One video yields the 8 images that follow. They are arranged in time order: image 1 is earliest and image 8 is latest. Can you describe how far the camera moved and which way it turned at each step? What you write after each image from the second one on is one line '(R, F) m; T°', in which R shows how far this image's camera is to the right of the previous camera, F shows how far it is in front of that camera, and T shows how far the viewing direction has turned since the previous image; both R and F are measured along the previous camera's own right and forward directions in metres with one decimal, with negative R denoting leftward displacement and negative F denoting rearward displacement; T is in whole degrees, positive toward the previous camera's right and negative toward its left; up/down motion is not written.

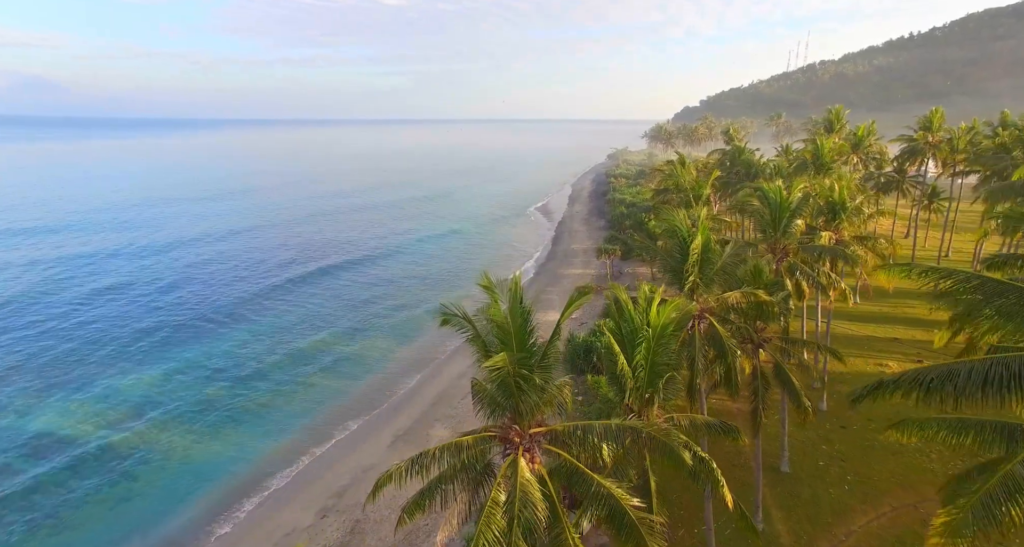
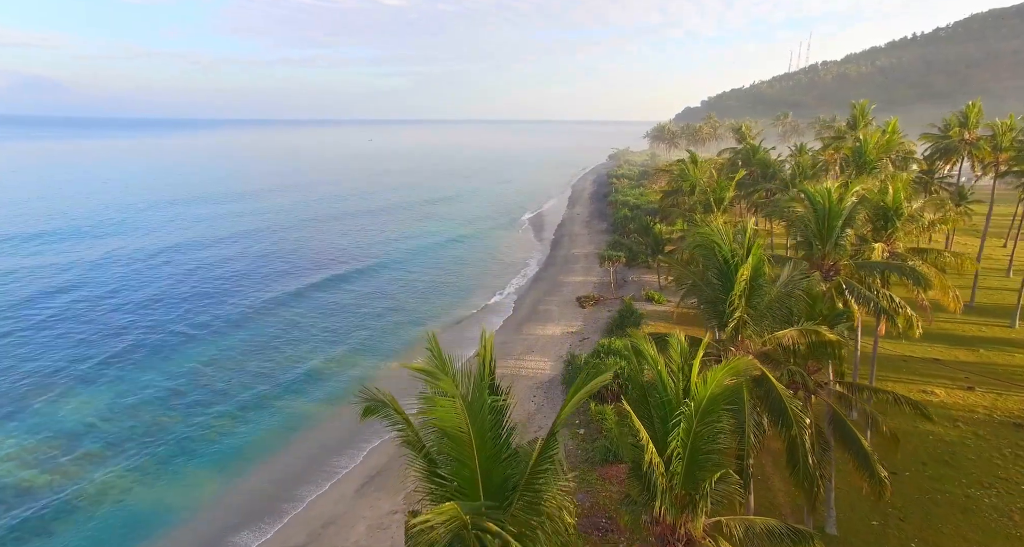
(+0.3, +3.5) m; 0°
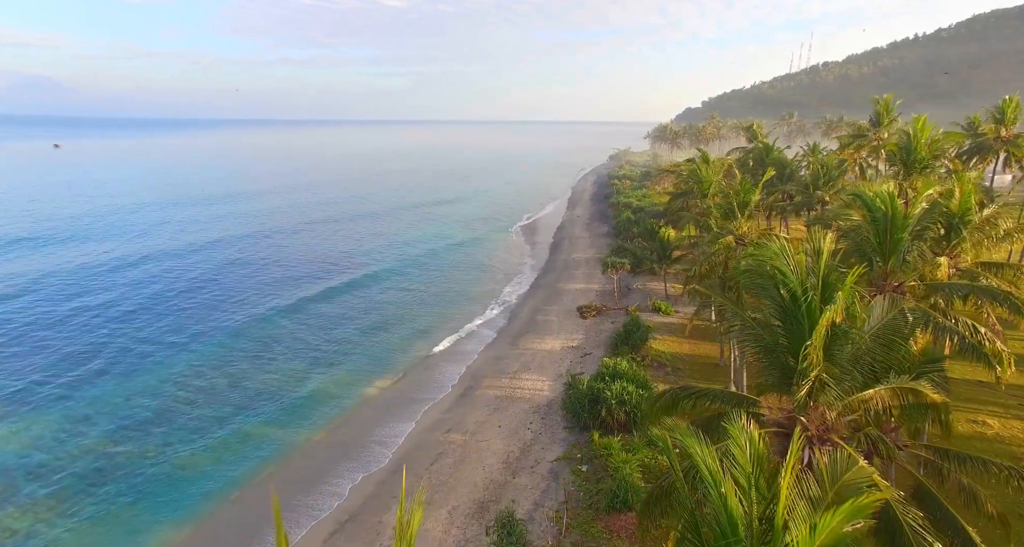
(+0.3, +2.9) m; 0°
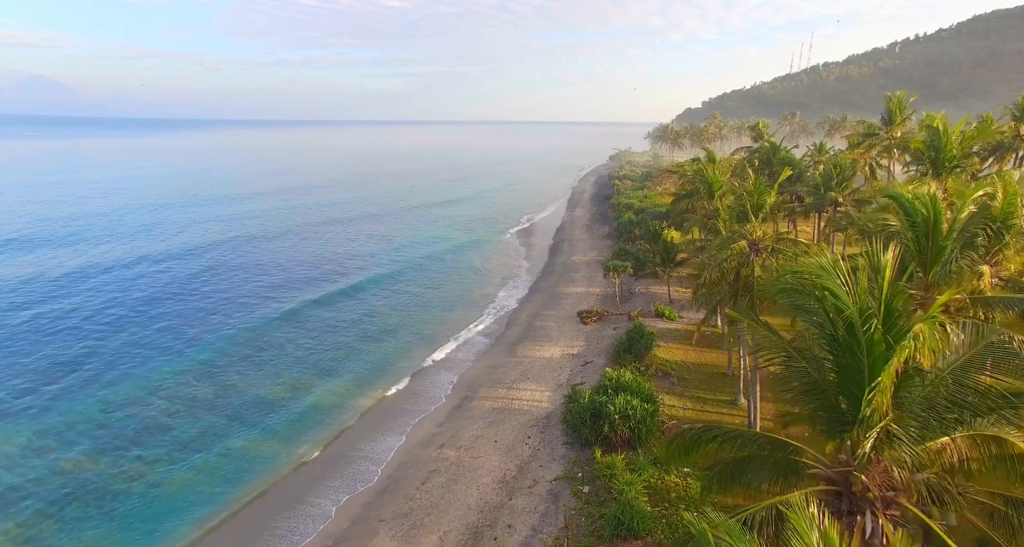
(+0.1, +1.4) m; 0°
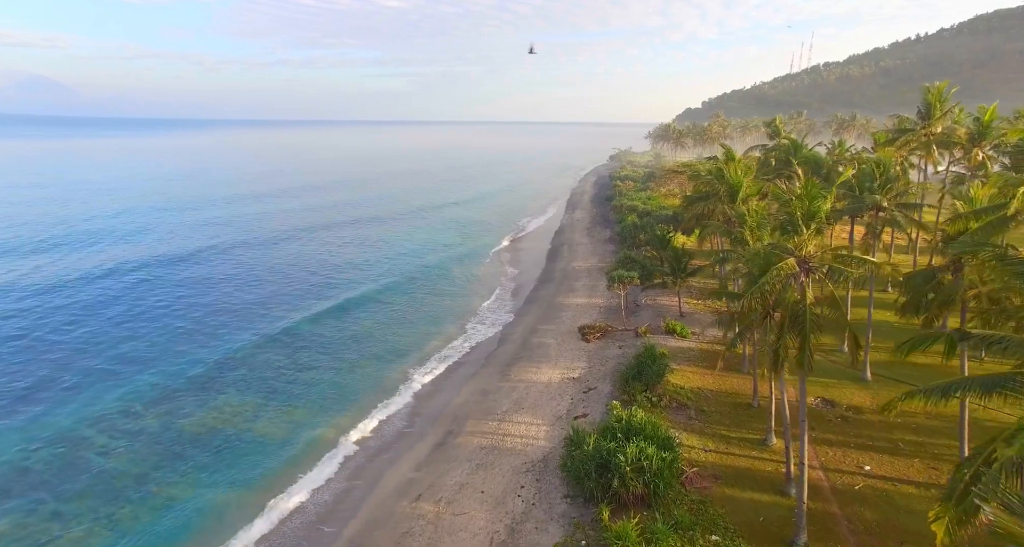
(+0.3, +3.7) m; 0°
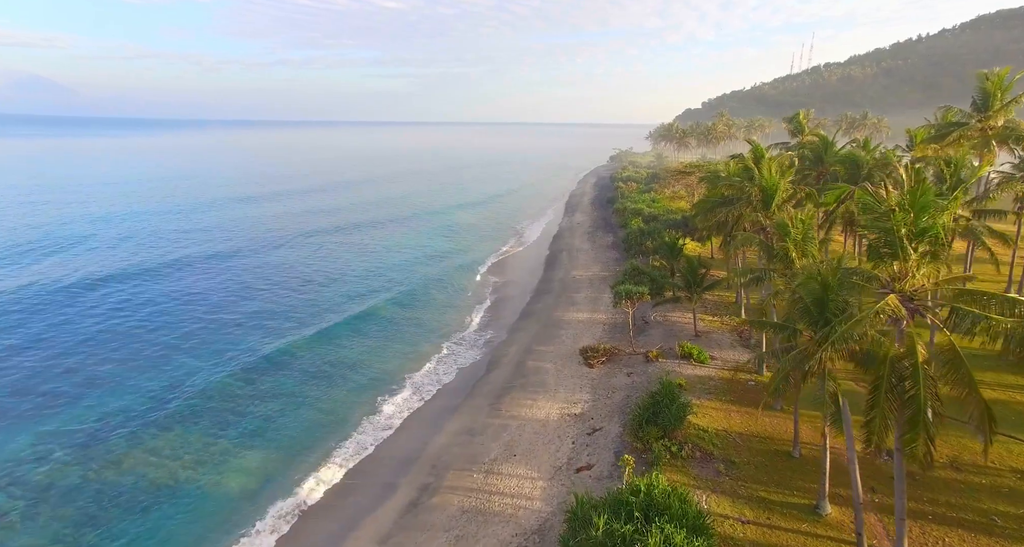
(+0.3, +4.2) m; 0°
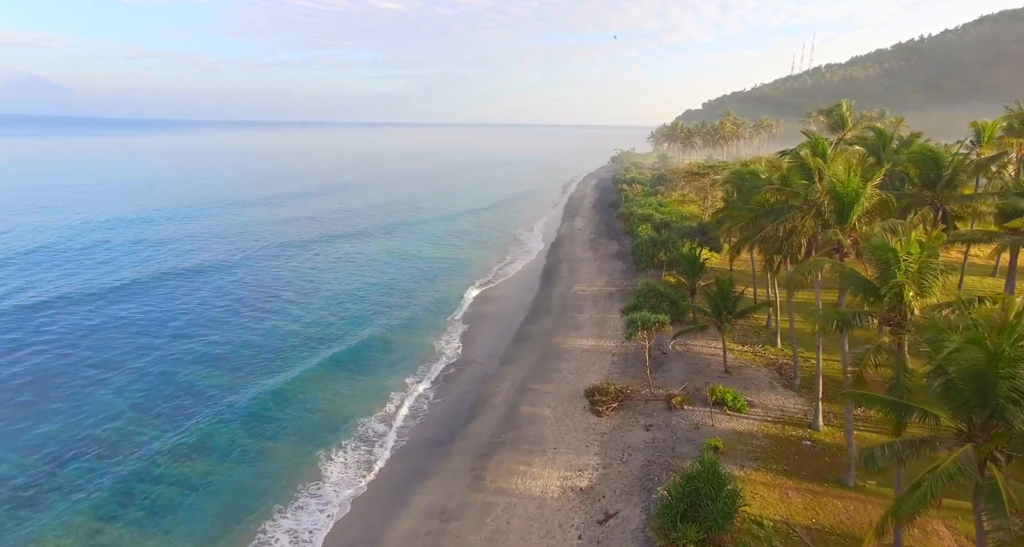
(+0.4, +5.6) m; 0°
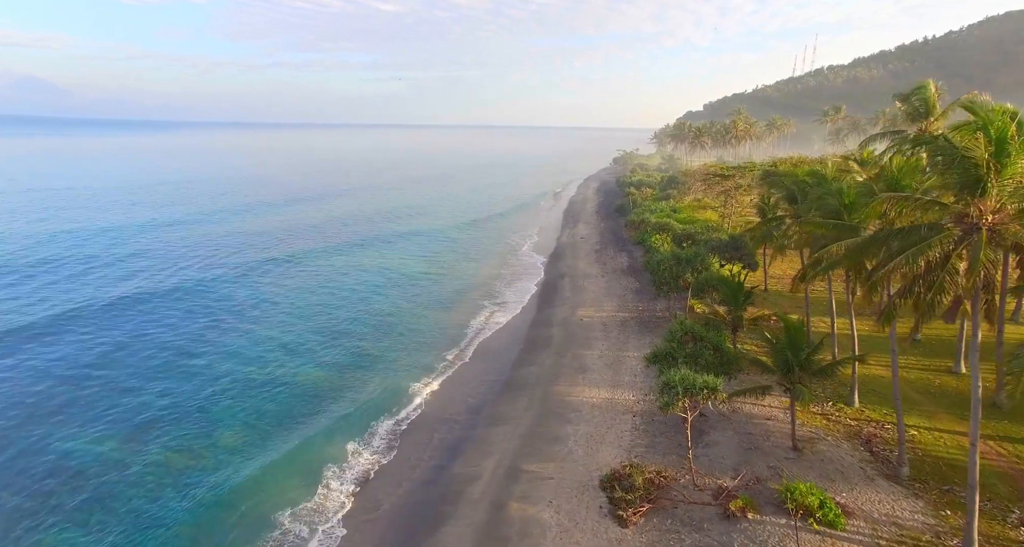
(+0.4, +7.3) m; 0°
